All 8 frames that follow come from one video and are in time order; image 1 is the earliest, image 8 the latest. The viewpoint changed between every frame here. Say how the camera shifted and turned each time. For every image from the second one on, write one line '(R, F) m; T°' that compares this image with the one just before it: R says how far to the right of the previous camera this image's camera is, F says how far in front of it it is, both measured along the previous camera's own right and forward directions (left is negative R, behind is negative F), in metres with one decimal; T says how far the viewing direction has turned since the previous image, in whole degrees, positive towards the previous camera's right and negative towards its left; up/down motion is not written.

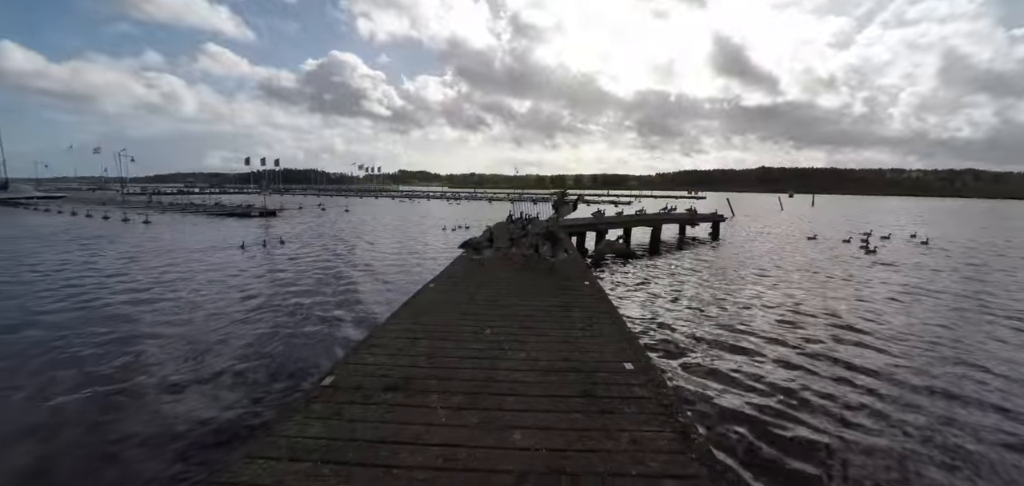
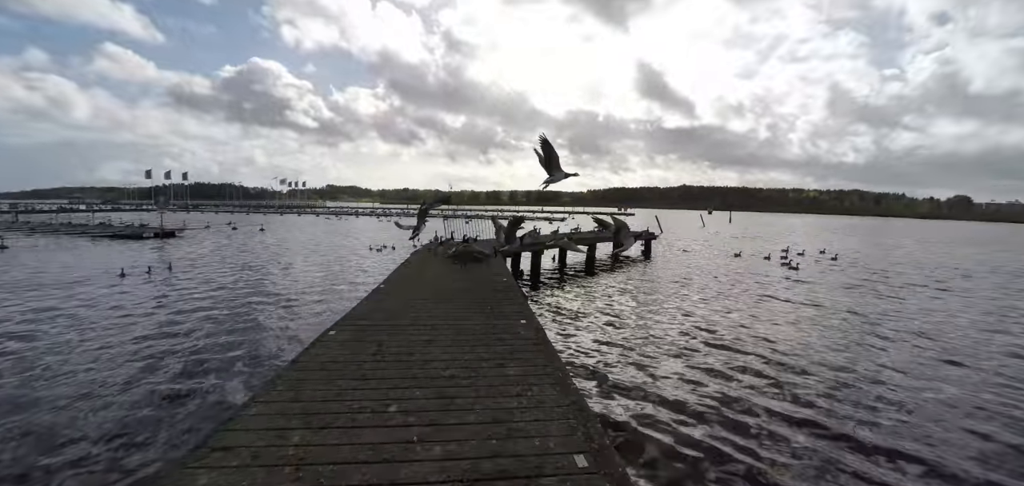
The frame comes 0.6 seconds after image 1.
(+0.1, +0.7) m; +9°
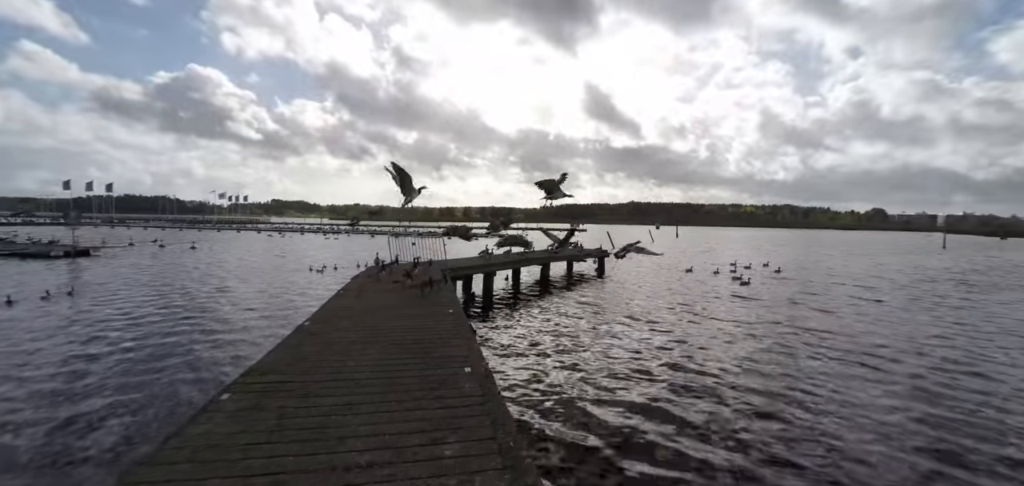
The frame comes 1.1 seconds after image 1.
(+0.1, +0.5) m; +6°
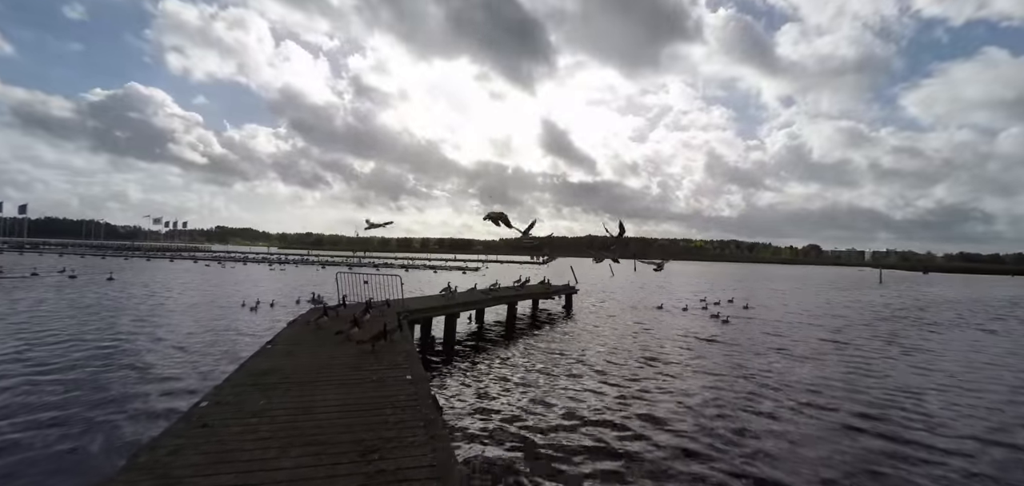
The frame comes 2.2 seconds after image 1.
(-0.2, +1.1) m; +6°
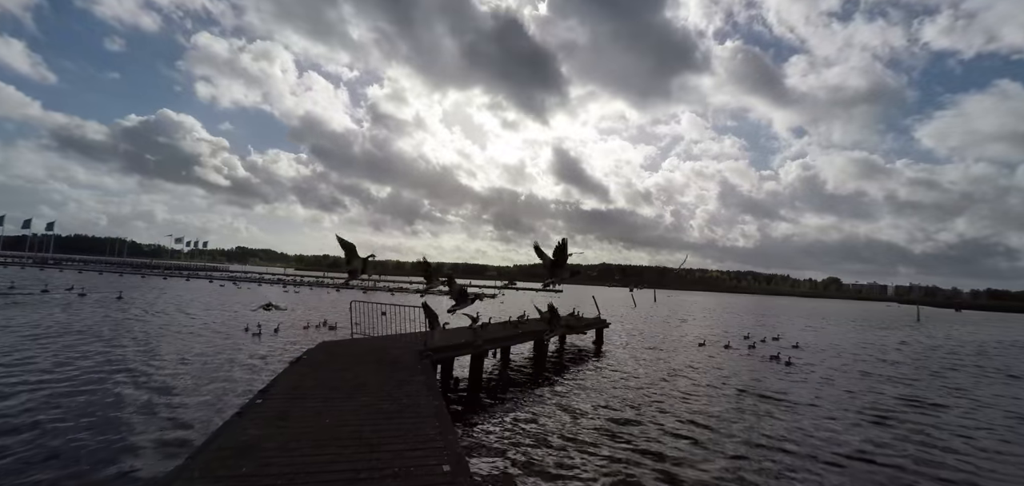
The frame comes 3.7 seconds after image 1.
(+0.2, -0.3) m; -2°
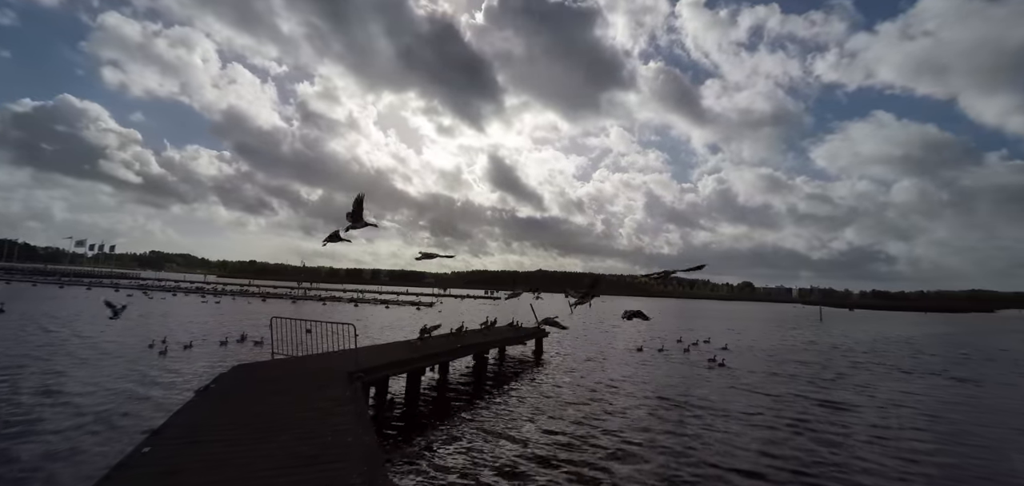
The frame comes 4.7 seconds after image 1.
(+1.3, -0.1) m; +8°
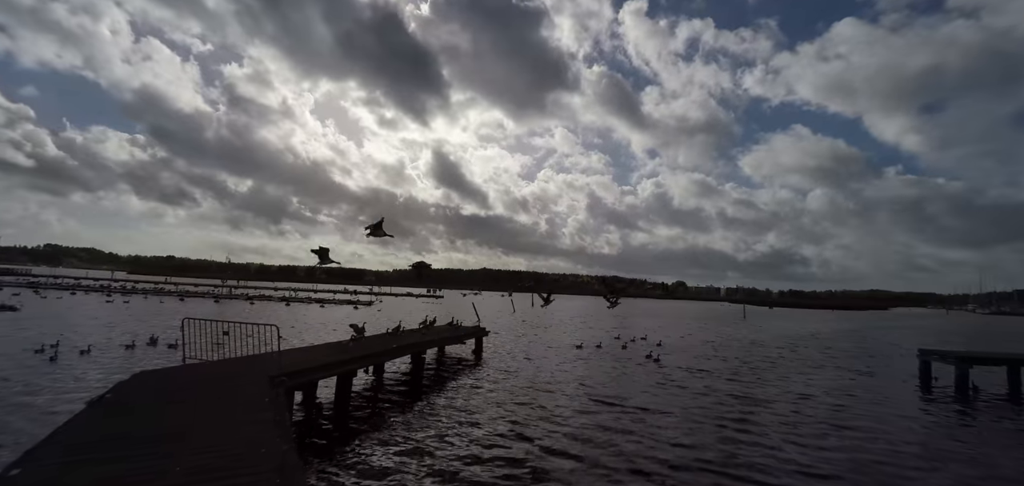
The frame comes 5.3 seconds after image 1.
(+0.3, +0.5) m; +7°
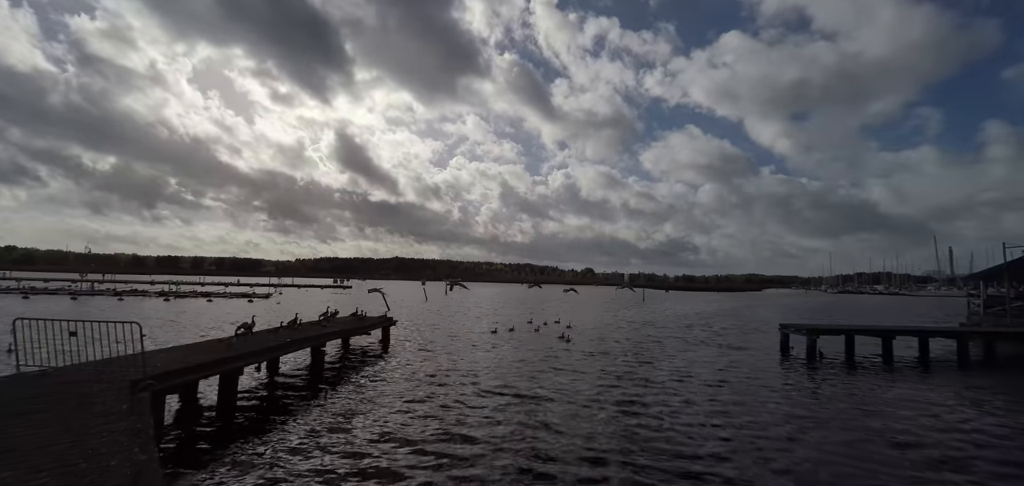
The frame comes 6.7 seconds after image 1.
(+1.2, +0.4) m; +11°
